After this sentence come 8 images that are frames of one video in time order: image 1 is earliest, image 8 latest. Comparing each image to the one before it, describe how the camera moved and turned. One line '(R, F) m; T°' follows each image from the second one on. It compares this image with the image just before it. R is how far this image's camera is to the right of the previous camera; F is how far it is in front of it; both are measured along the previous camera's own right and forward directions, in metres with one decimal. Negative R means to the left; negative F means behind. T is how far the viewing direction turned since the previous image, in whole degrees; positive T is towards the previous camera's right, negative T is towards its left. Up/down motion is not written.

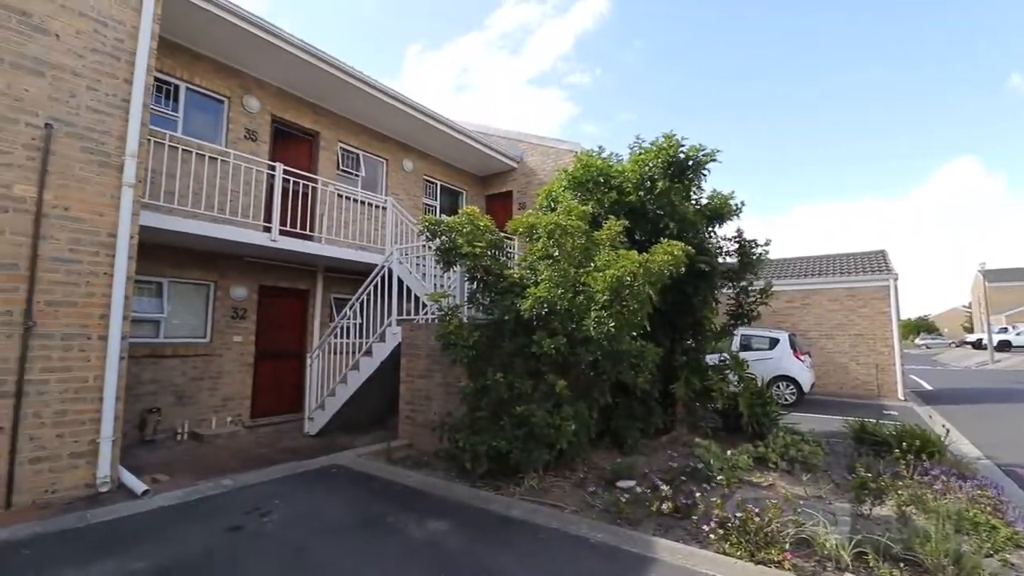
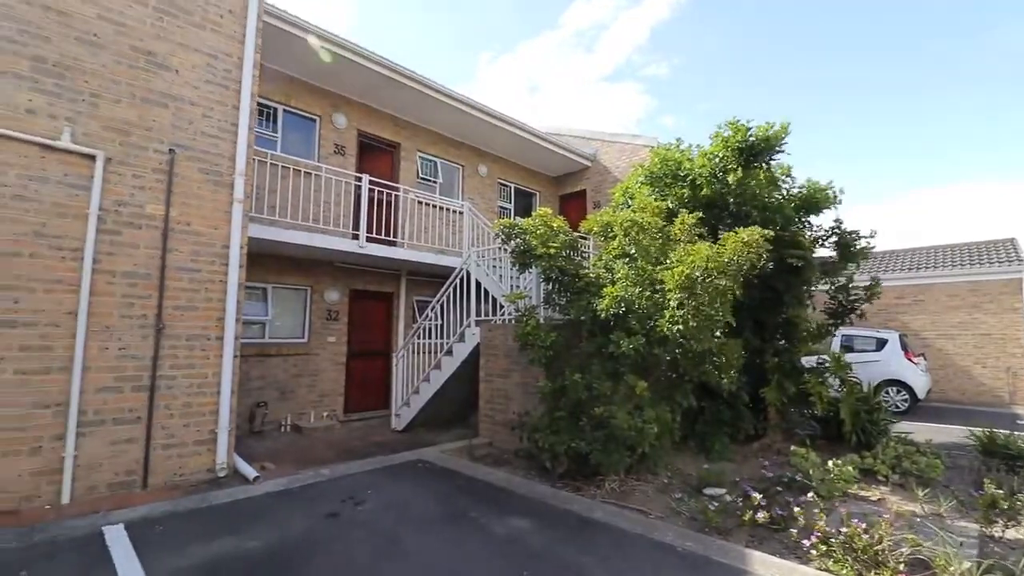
(0.0, 0.0) m; -9°
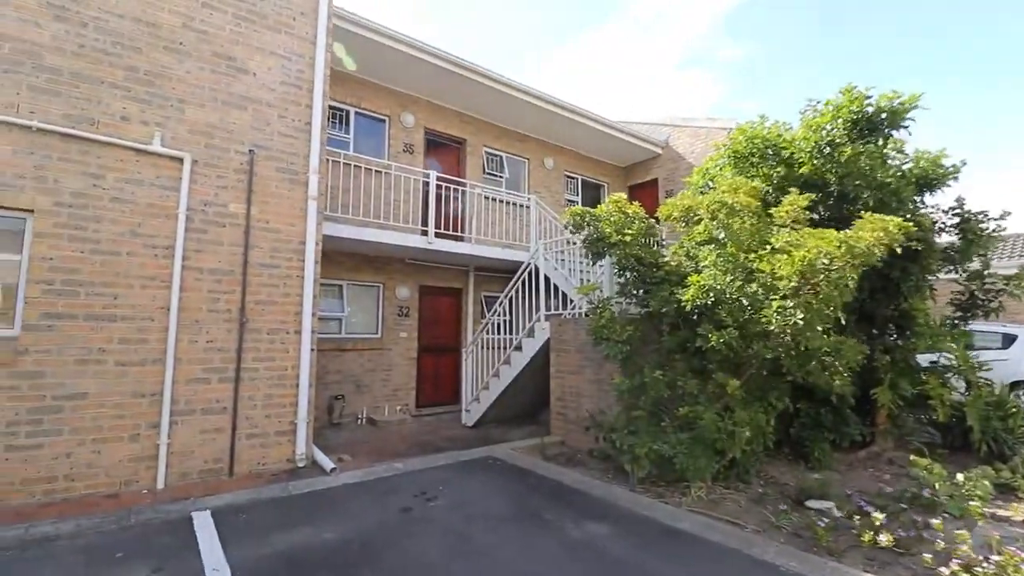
(-0.1, +0.2) m; -8°
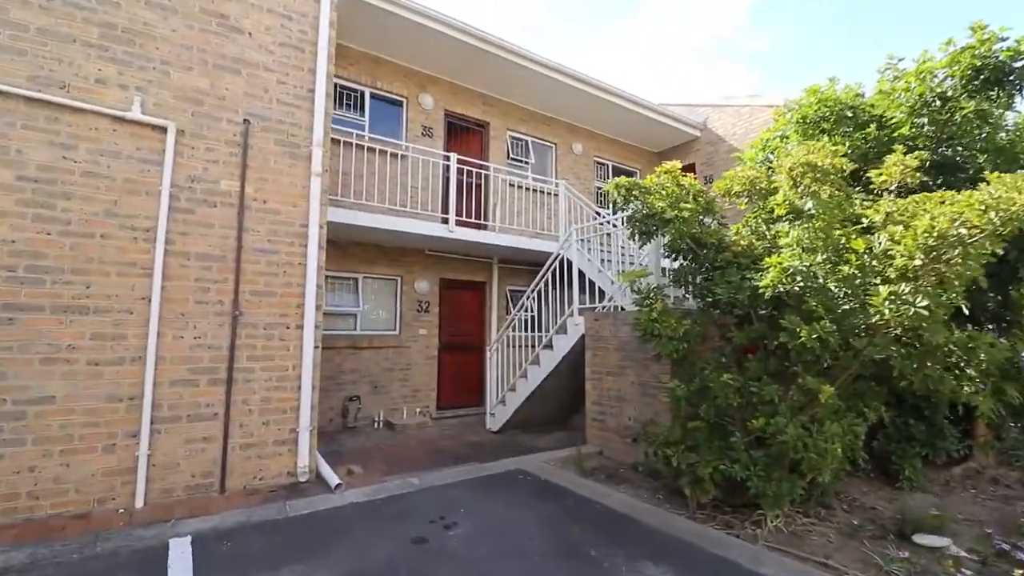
(-0.1, +0.8) m; -3°
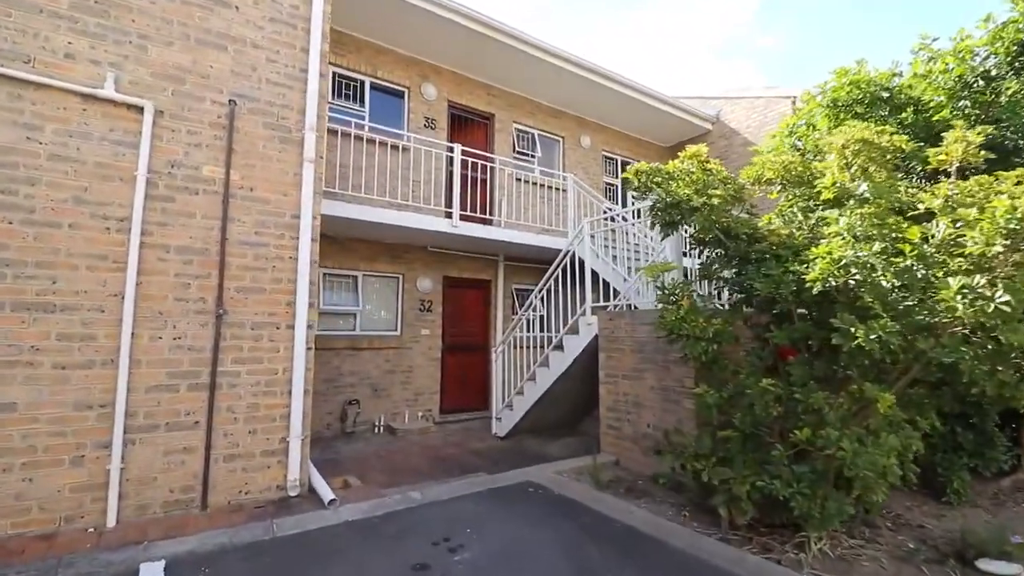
(-0.1, +0.4) m; 0°
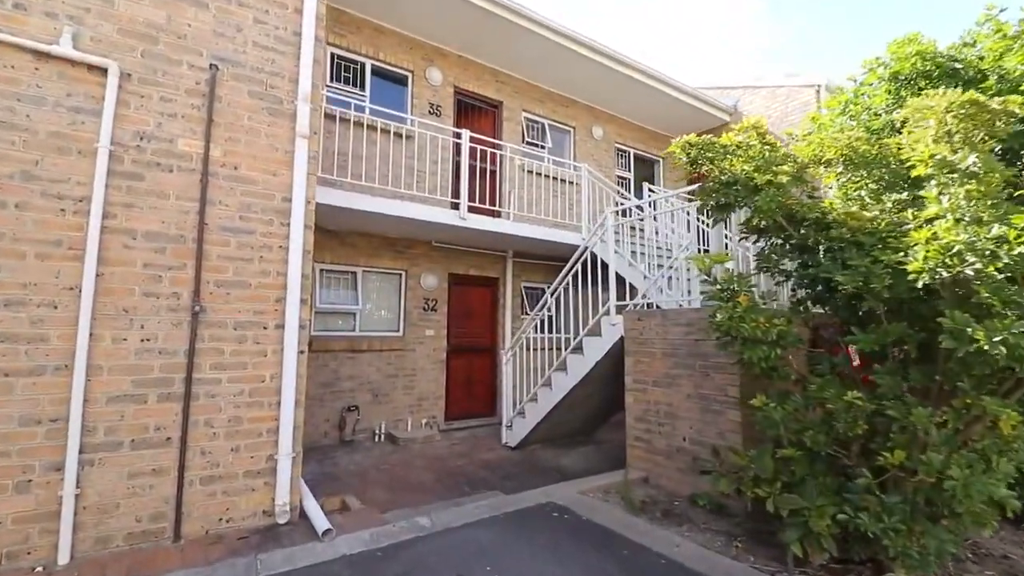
(-0.2, +0.6) m; 0°
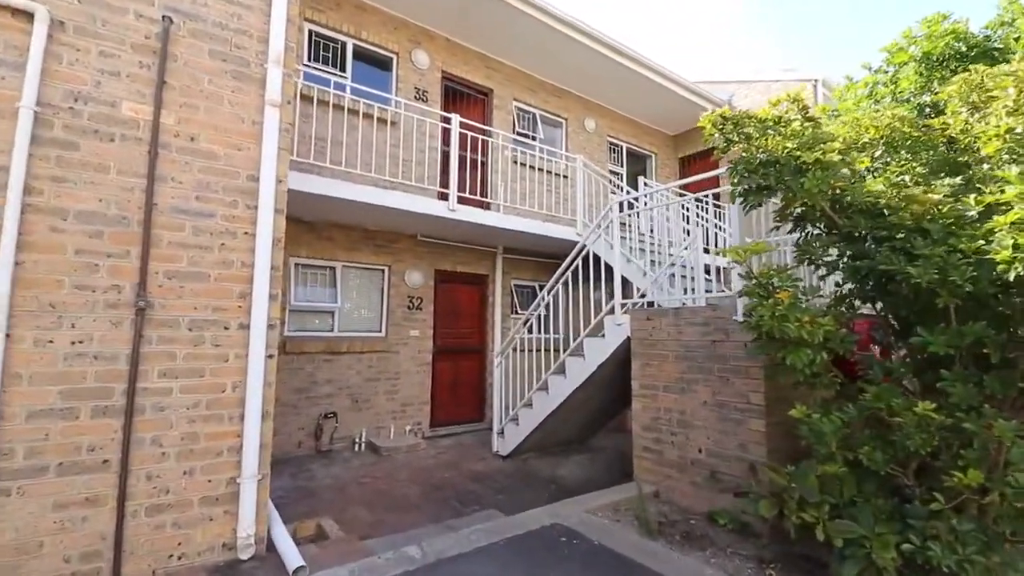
(-0.2, +0.5) m; +2°
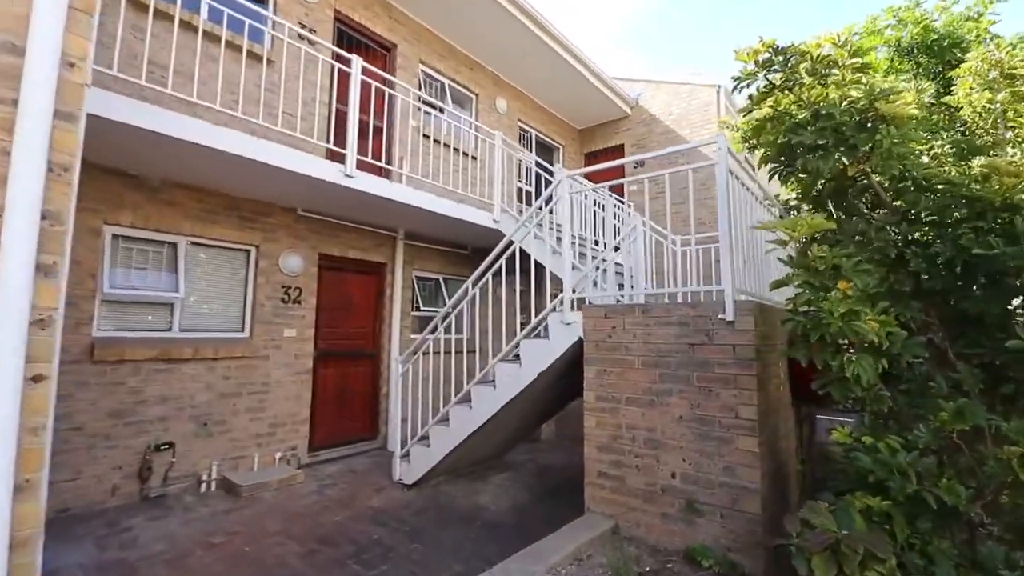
(-0.4, +1.1) m; +15°
